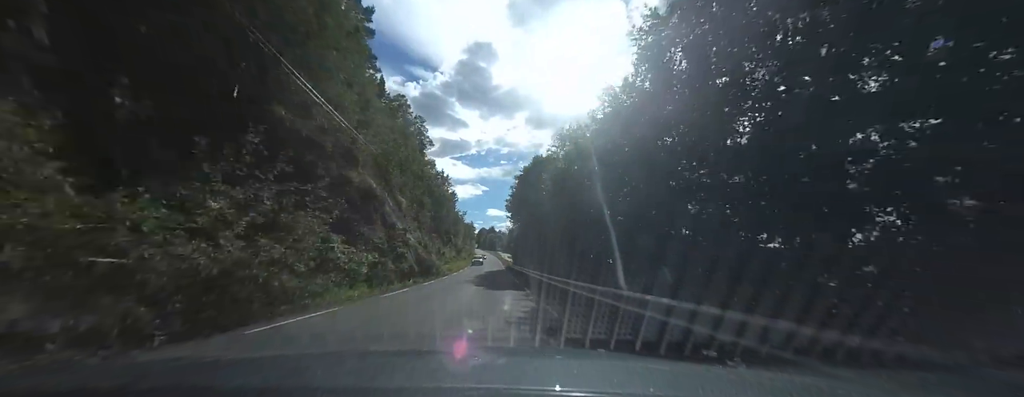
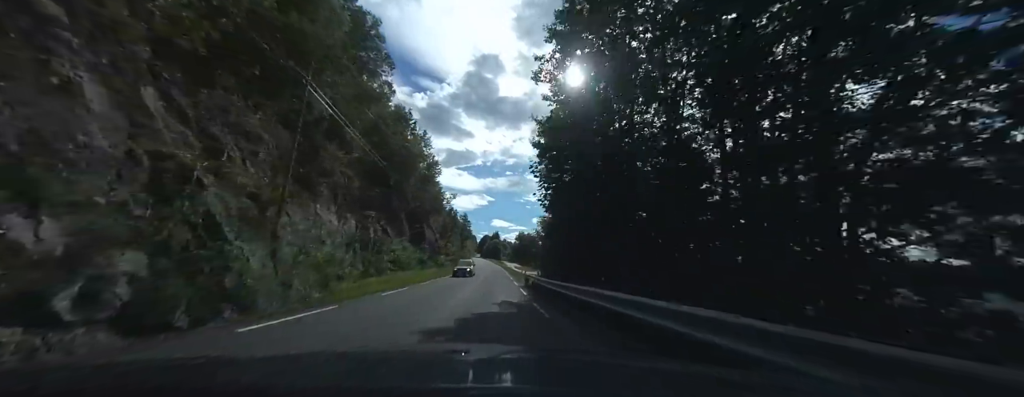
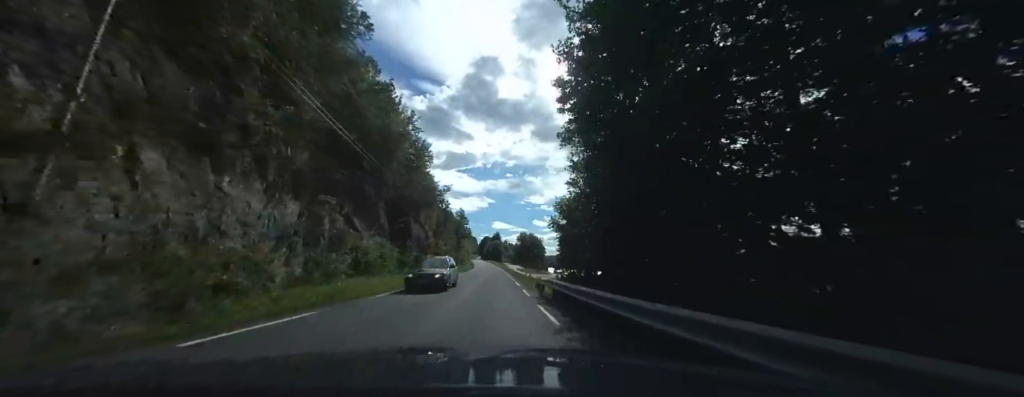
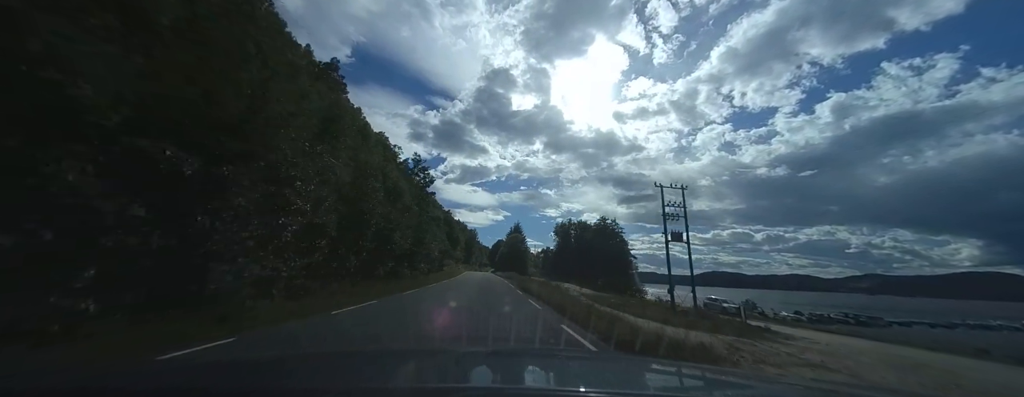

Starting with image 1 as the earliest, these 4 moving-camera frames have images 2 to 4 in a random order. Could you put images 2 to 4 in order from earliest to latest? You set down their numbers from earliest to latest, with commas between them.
2, 3, 4
